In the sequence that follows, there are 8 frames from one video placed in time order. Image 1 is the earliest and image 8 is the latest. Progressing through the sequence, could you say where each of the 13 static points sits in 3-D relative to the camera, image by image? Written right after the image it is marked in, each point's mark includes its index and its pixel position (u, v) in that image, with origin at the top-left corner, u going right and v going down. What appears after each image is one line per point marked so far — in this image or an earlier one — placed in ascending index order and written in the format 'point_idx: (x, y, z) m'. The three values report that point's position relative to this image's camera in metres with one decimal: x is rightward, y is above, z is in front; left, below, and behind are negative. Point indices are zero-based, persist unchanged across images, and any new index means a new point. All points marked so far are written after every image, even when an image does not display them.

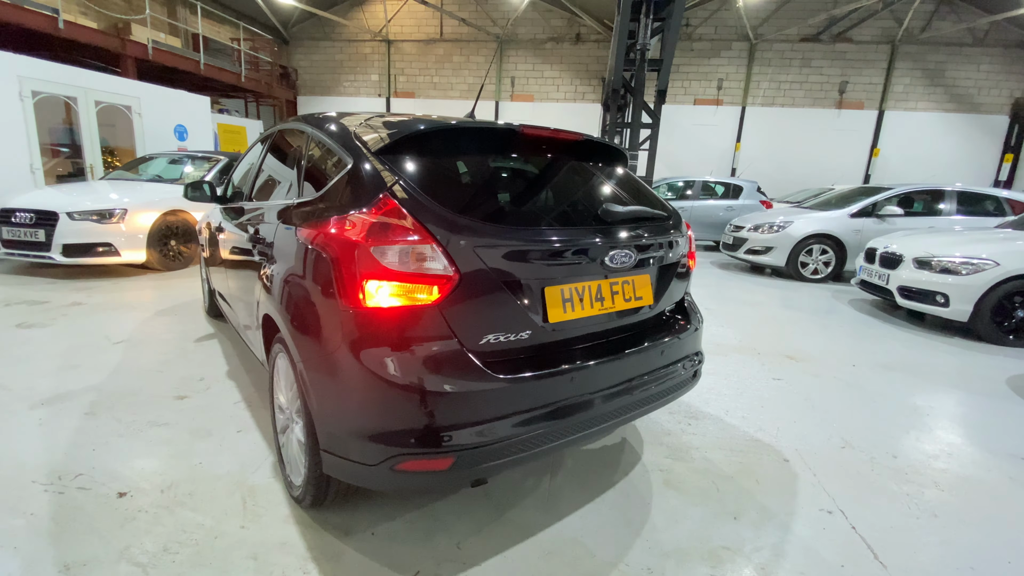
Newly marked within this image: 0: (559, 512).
0: (+0.2, -0.8, +1.7) m
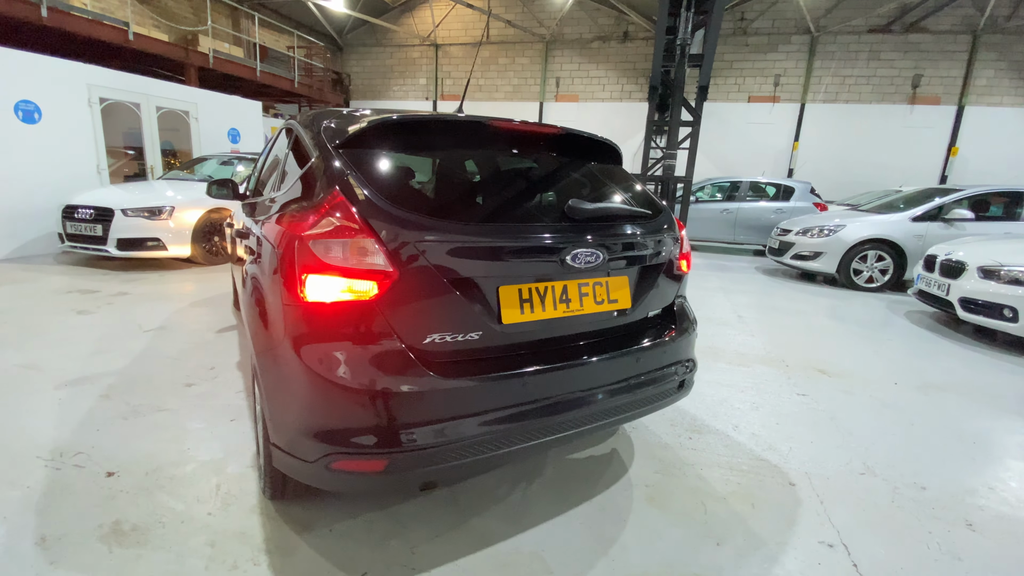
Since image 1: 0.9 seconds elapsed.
0: (0.0, -0.8, +1.7) m
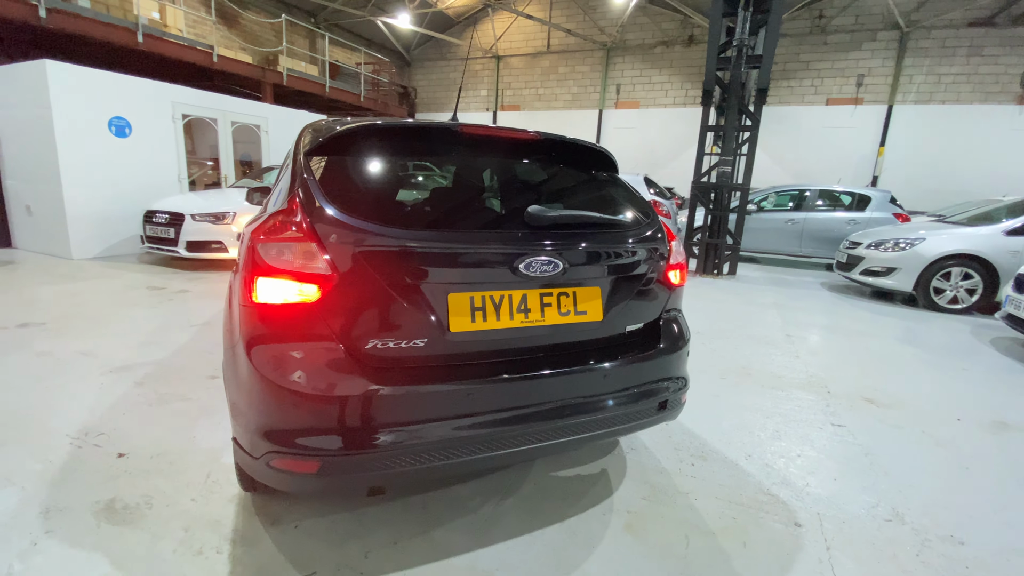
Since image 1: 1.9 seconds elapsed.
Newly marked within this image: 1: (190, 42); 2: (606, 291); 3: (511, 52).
0: (-0.1, -0.9, +1.6) m
1: (-5.0, +3.8, +7.4) m
2: (+0.3, 0.0, +1.6) m
3: (0.0, +6.8, +13.8) m
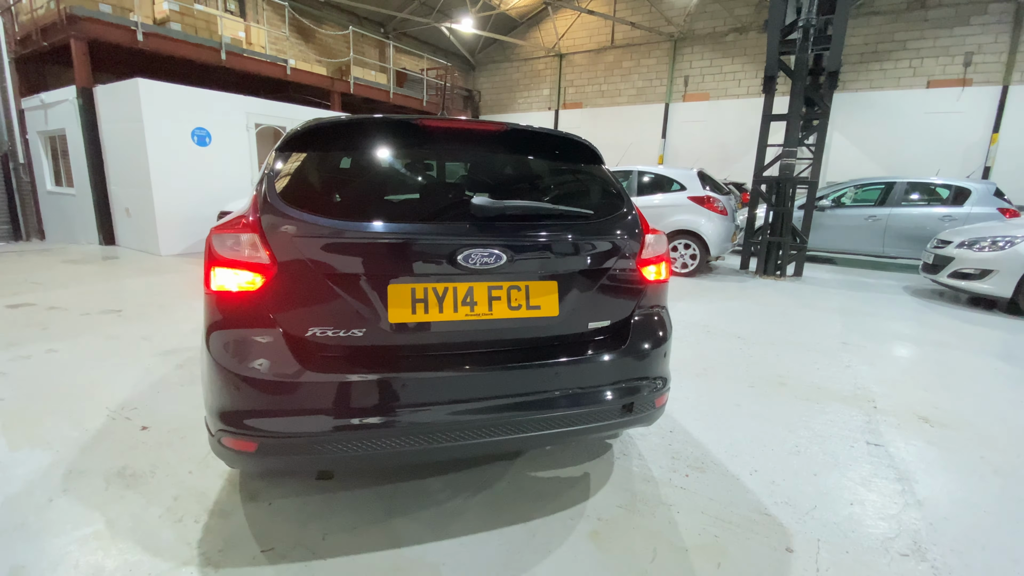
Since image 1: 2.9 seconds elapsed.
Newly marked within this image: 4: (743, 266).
0: (-0.2, -0.8, +1.6) m
1: (-4.2, +3.9, +8.1) m
2: (+0.2, 0.0, +1.5) m
3: (+1.8, +6.8, +13.7) m
4: (+3.1, +0.3, +6.5) m
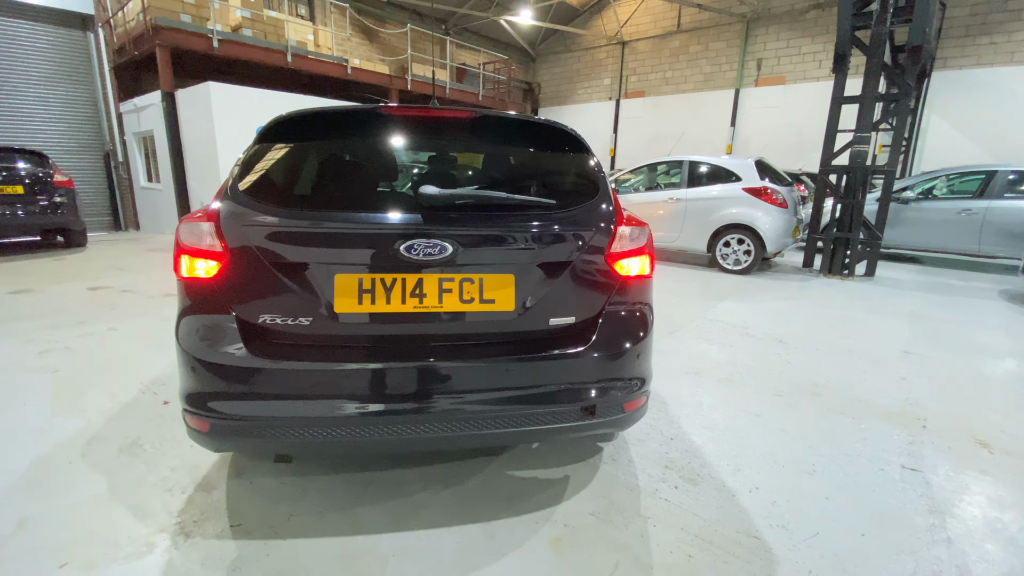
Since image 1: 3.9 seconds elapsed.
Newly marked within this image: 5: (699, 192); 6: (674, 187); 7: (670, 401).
0: (-0.4, -0.8, +1.6) m
1: (-3.3, +4.1, +8.5) m
2: (0.0, 0.0, +1.4) m
3: (+3.5, +6.9, +13.2) m
4: (+3.7, +0.3, +5.9) m
5: (+2.3, +1.2, +5.9) m
6: (+2.1, +1.3, +6.1) m
7: (+0.8, -0.6, +2.5) m
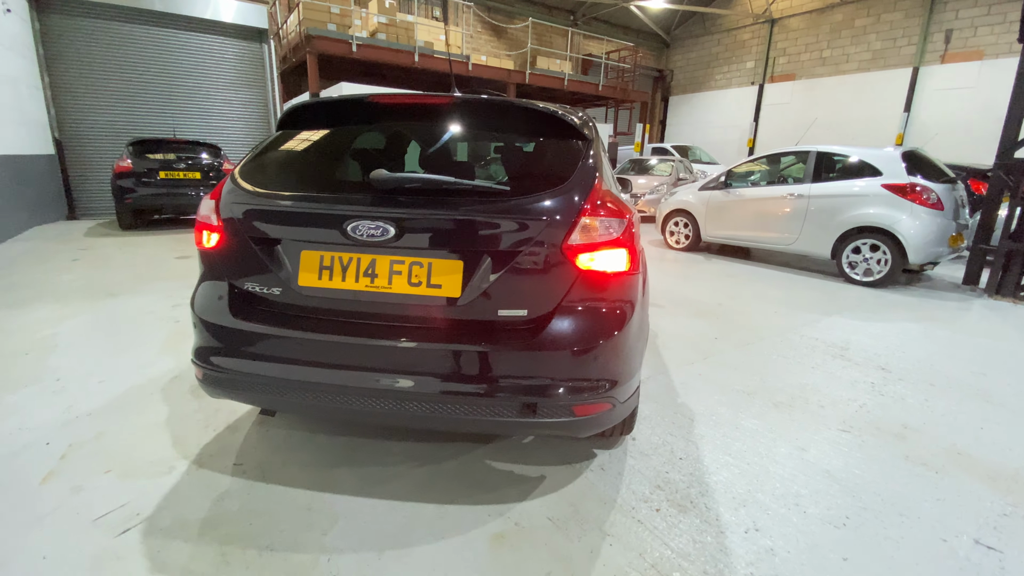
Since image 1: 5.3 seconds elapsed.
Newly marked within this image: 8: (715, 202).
0: (-0.5, -0.7, +1.7) m
1: (-1.1, +4.4, +9.0) m
2: (-0.1, +0.1, +1.4) m
3: (+6.8, +6.7, +11.6) m
4: (+4.6, +0.1, +4.8) m
5: (+3.4, +1.1, +5.1) m
6: (+3.2, +1.2, +5.4) m
7: (+0.9, -0.6, +2.3) m
8: (+2.6, +1.1, +6.1) m
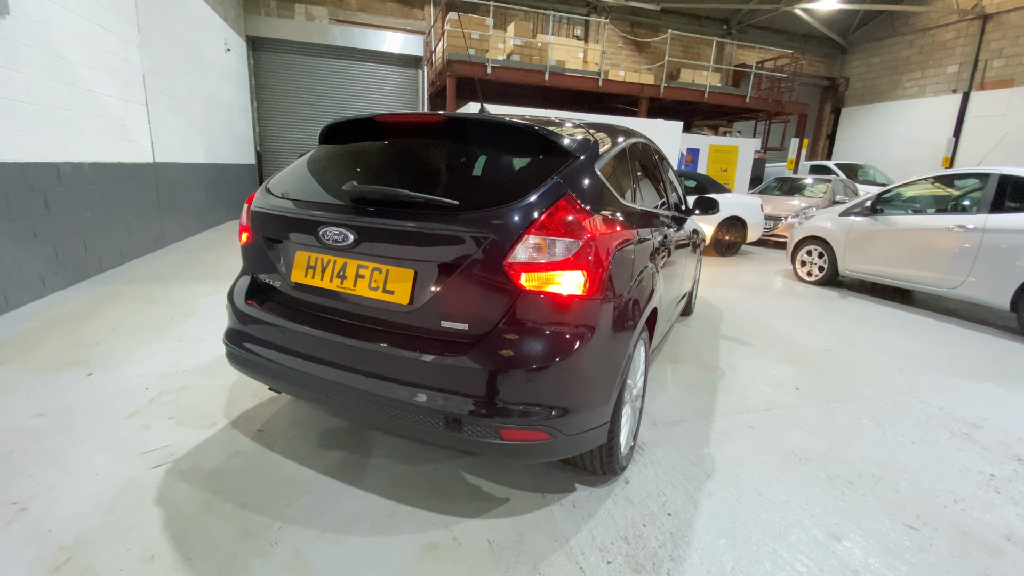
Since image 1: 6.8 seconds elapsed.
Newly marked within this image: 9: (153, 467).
0: (-0.6, -0.7, +1.8) m
1: (+1.4, +4.1, +9.1) m
2: (-0.3, 0.0, +1.5) m
3: (+9.9, +5.6, +9.3) m
4: (+5.2, -0.5, +3.3) m
5: (+4.2, +0.6, +4.0) m
6: (+4.1, +0.7, +4.3) m
7: (+0.8, -0.8, +2.0) m
8: (+3.7, +0.6, +5.1) m
9: (-1.4, -0.7, +1.8) m
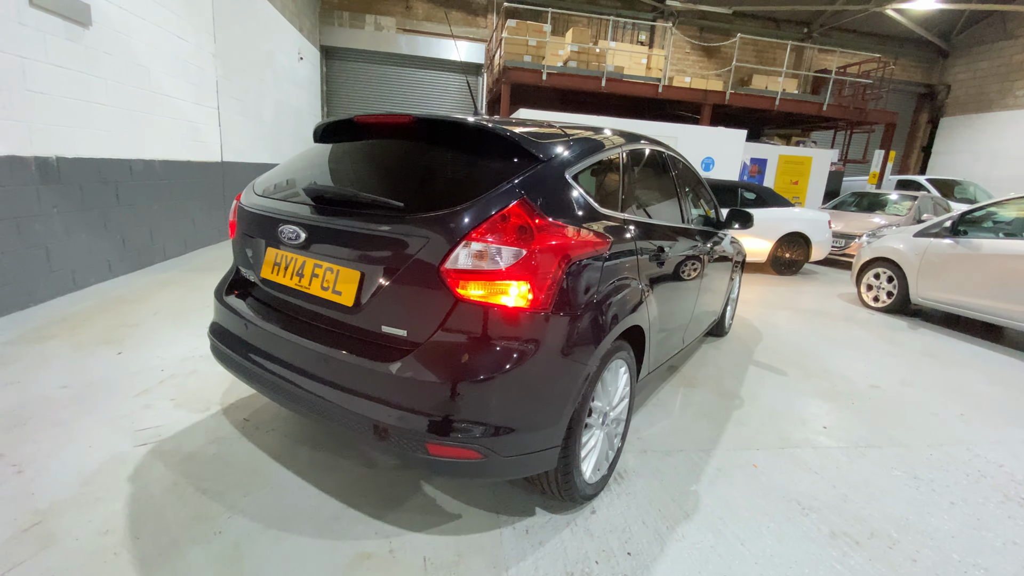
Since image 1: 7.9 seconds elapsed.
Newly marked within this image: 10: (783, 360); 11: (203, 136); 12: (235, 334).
0: (-0.8, -0.7, +1.8) m
1: (+2.4, +3.9, +8.8) m
2: (-0.4, 0.0, +1.4) m
3: (+11.0, +4.9, +7.9) m
4: (+5.2, -0.9, +2.5) m
5: (+4.3, +0.3, +3.3) m
6: (+4.3, +0.4, +3.7) m
7: (+0.7, -0.8, +1.8) m
8: (+4.0, +0.3, +4.5) m
9: (-1.5, -0.6, +1.9) m
10: (+2.0, -0.5, +3.5) m
11: (-3.6, +1.7, +5.5) m
12: (-1.1, -0.2, +1.9) m
